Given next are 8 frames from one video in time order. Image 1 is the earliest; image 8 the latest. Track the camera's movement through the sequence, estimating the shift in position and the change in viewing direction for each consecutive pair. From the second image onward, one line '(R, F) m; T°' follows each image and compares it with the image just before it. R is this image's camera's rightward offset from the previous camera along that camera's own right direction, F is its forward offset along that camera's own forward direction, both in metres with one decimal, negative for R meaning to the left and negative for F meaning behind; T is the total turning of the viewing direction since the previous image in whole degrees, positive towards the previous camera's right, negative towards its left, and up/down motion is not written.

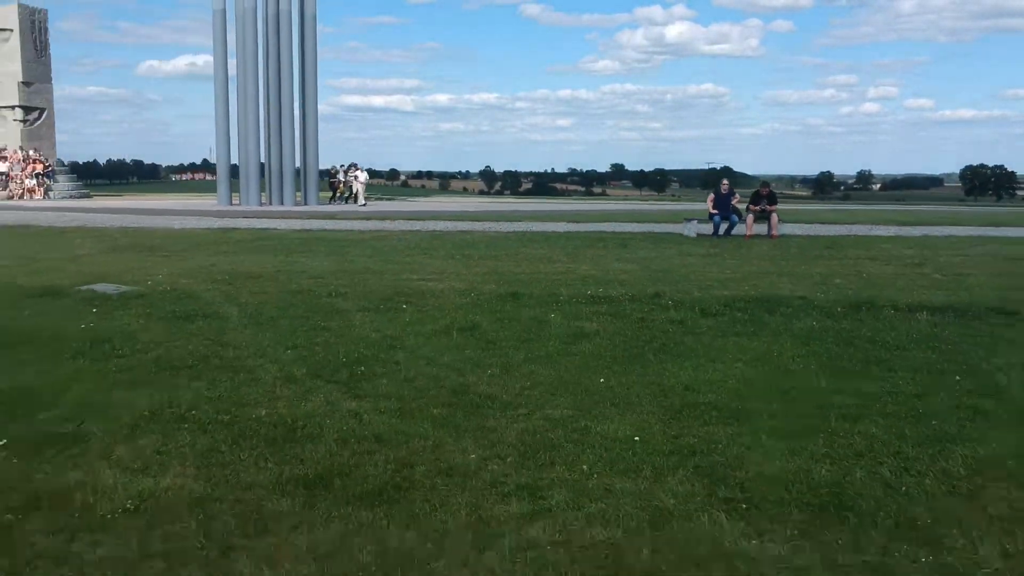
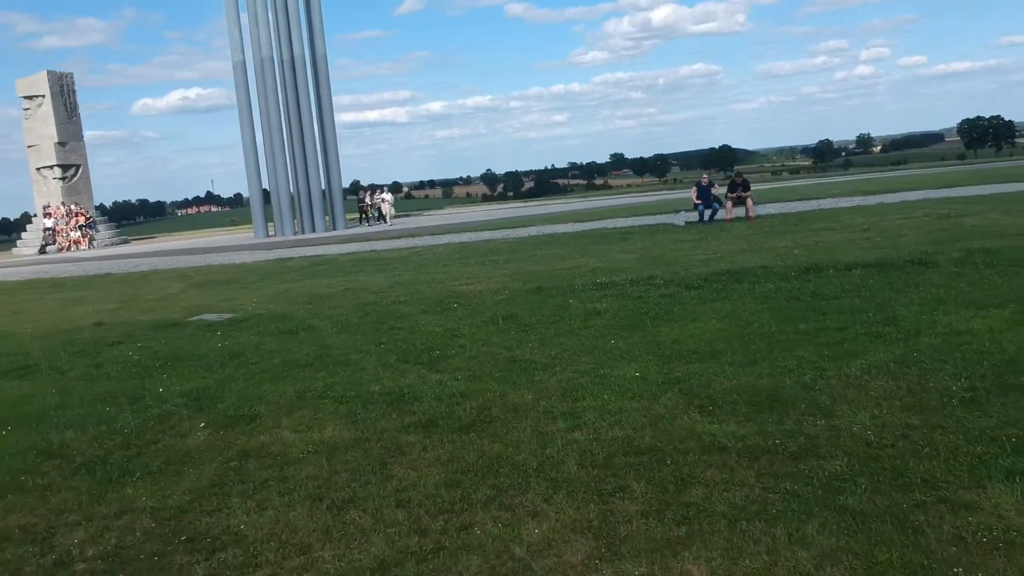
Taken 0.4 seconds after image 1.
(-0.1, -1.4) m; -1°
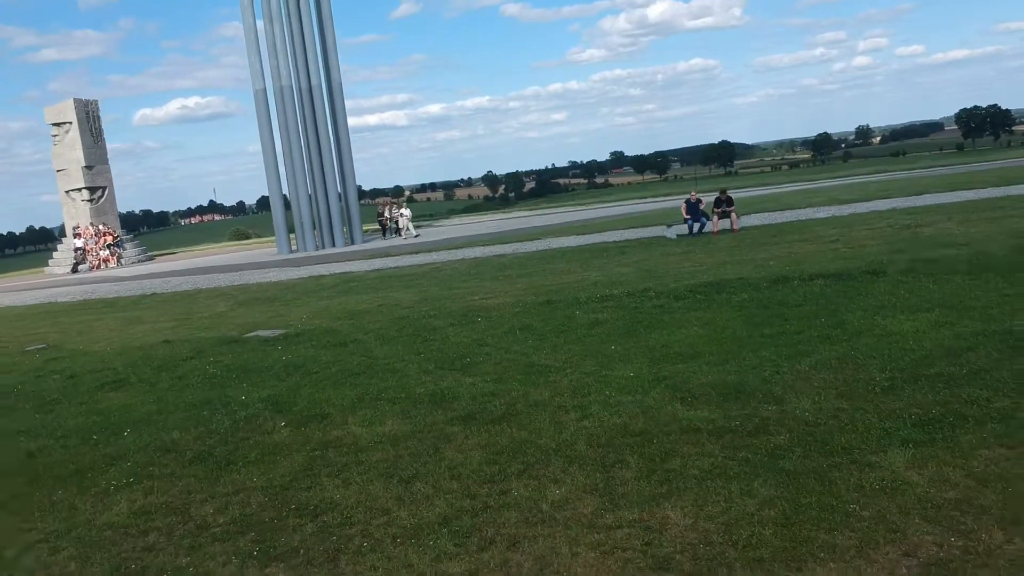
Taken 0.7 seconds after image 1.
(-0.1, -1.1) m; 0°
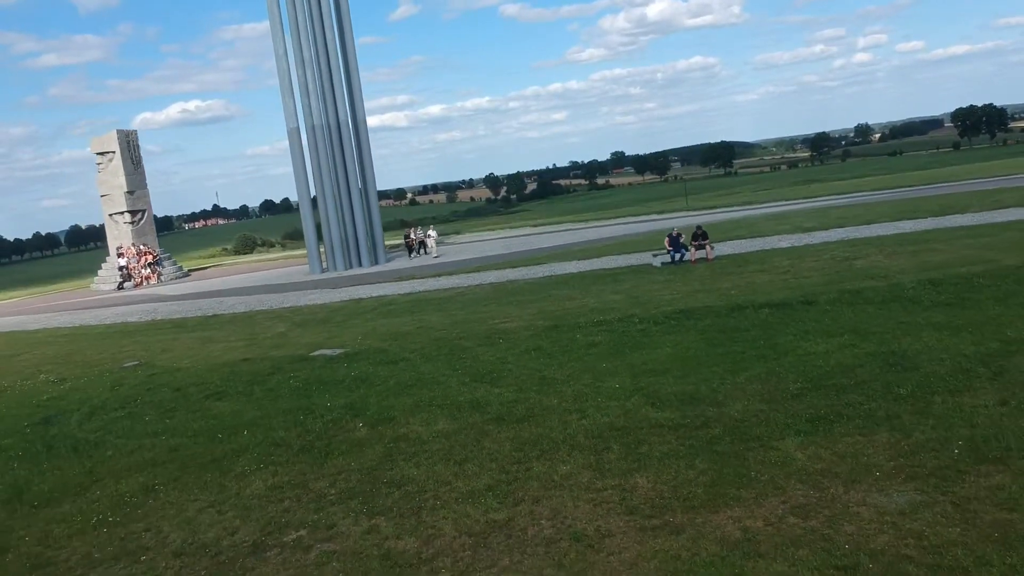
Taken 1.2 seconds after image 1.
(-0.1, -2.0) m; 0°
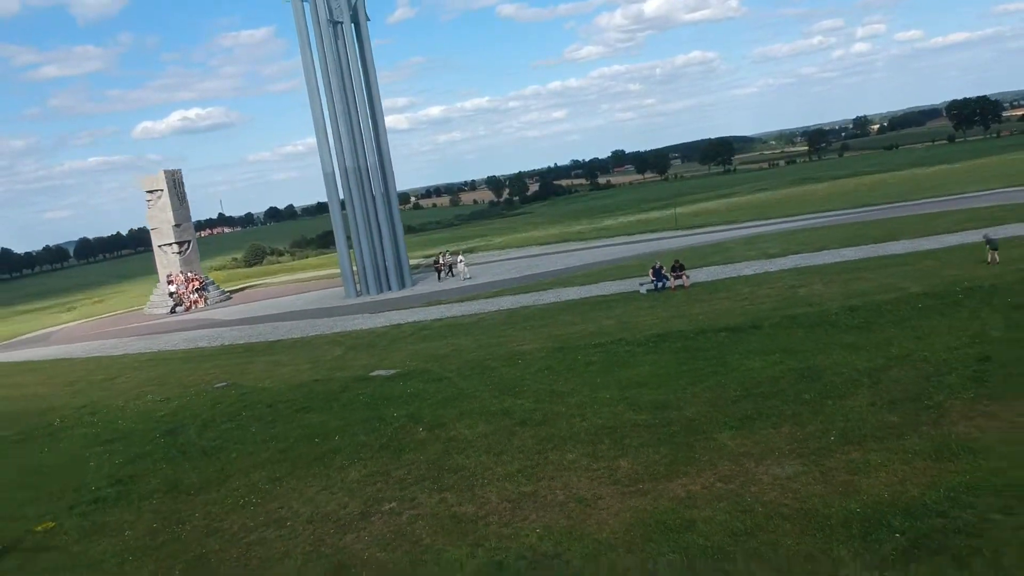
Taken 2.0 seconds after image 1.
(-0.1, -2.7) m; 0°
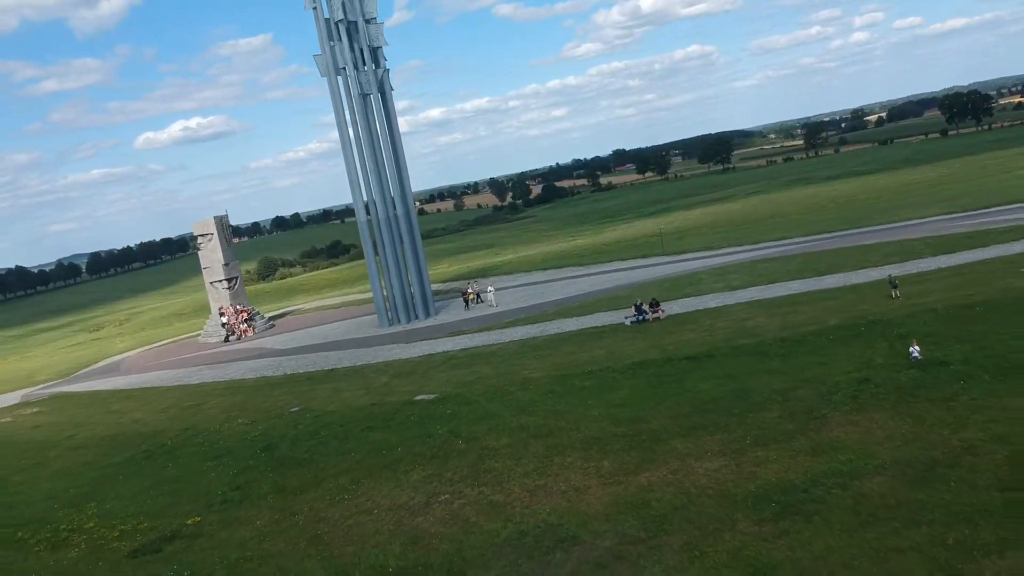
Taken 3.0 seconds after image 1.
(-0.1, -3.7) m; 0°
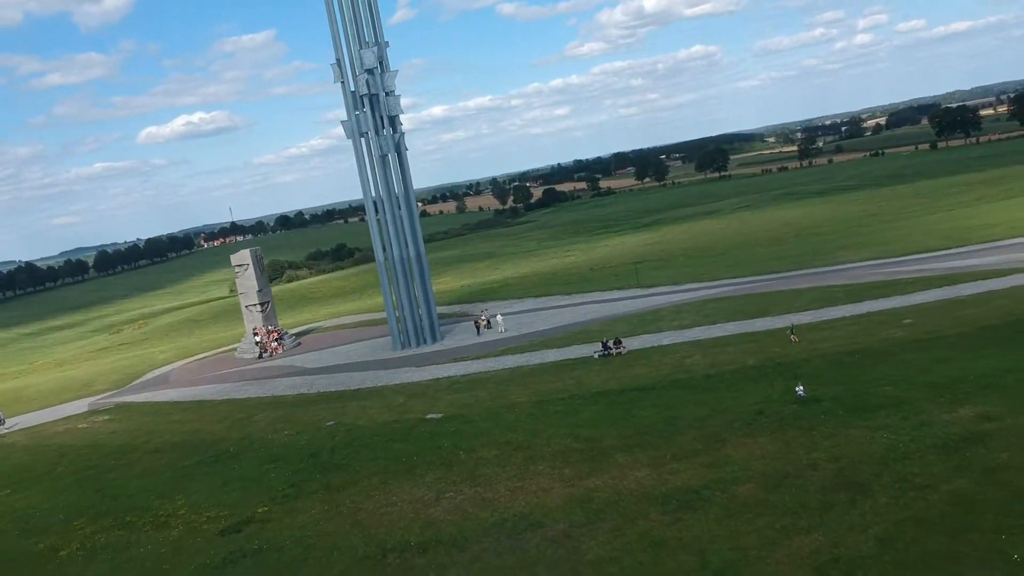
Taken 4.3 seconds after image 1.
(+0.2, -4.7) m; 0°
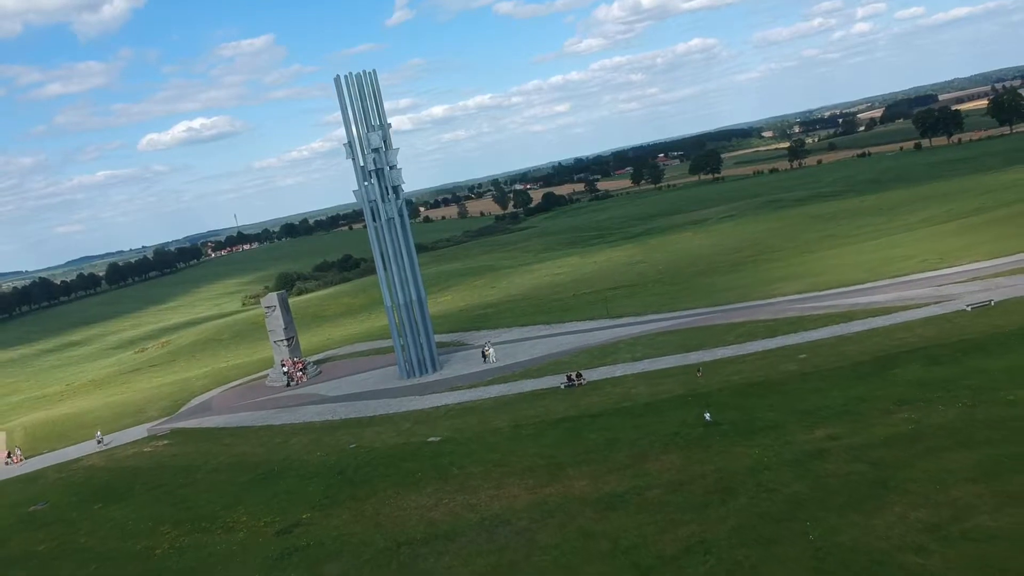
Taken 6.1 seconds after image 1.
(+0.8, -6.0) m; 0°
